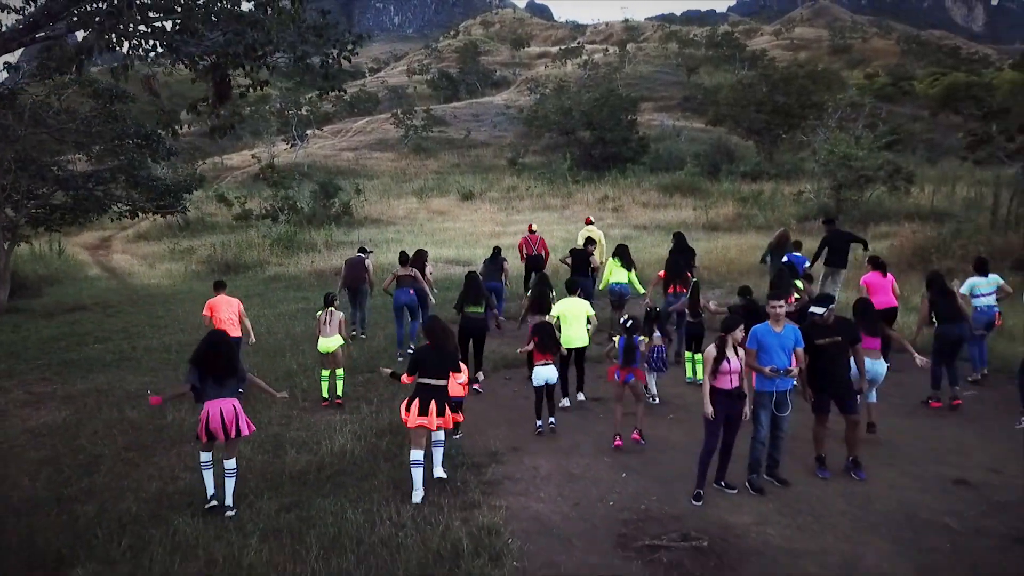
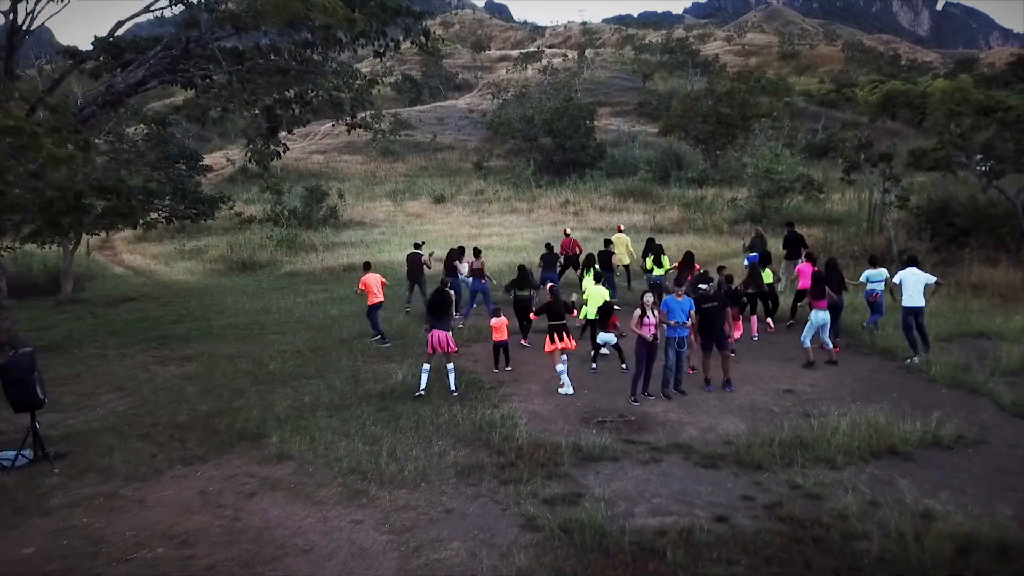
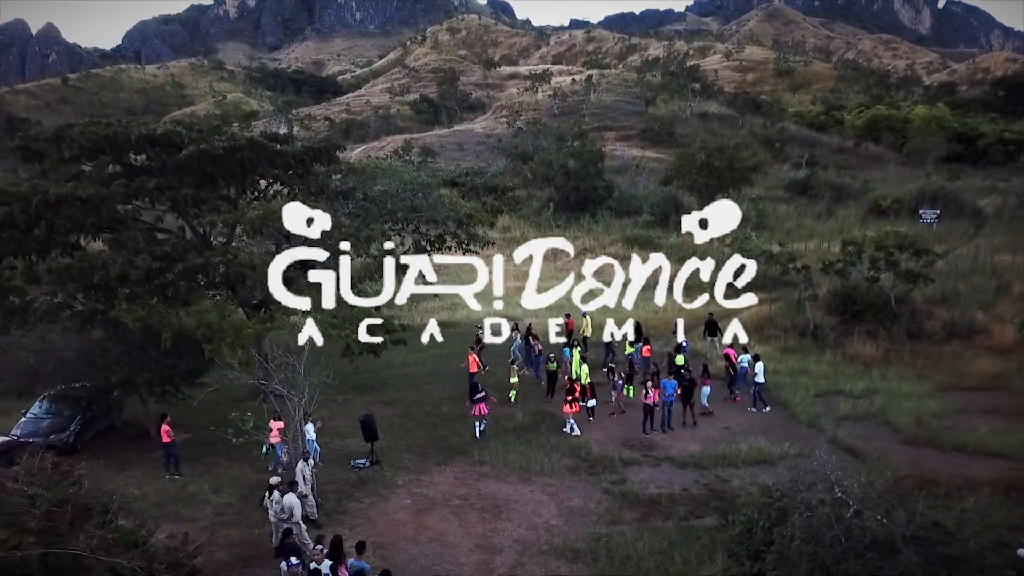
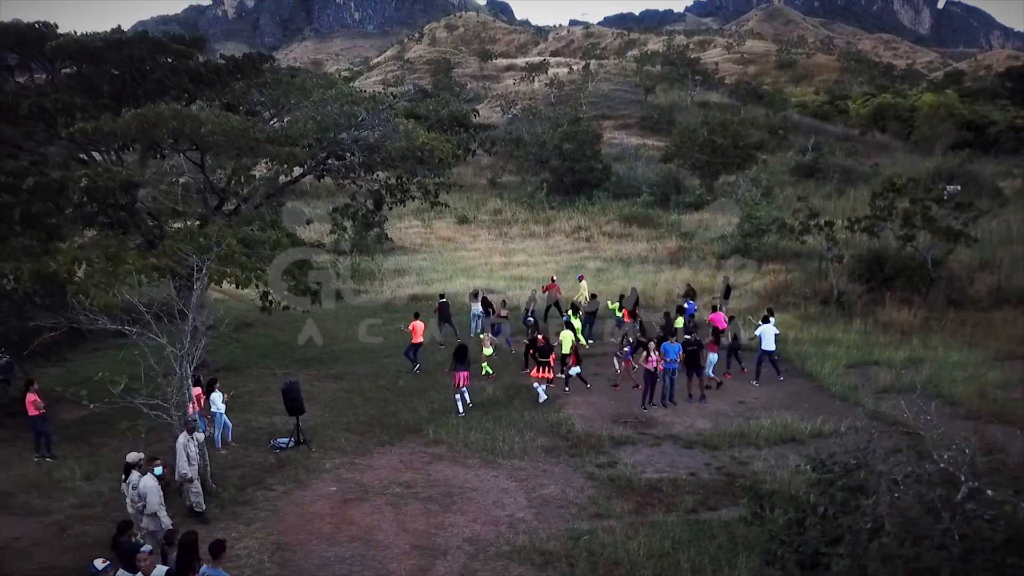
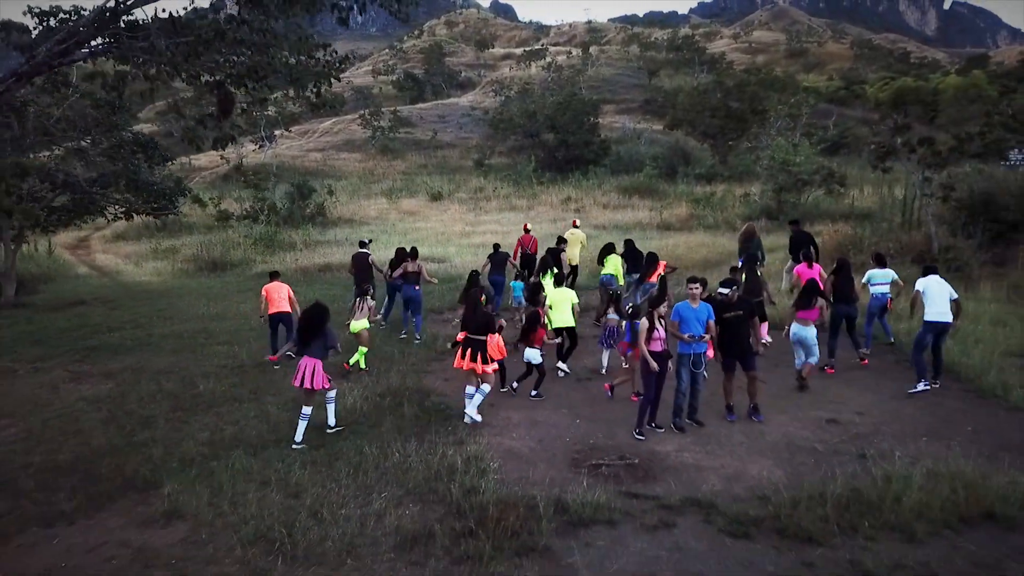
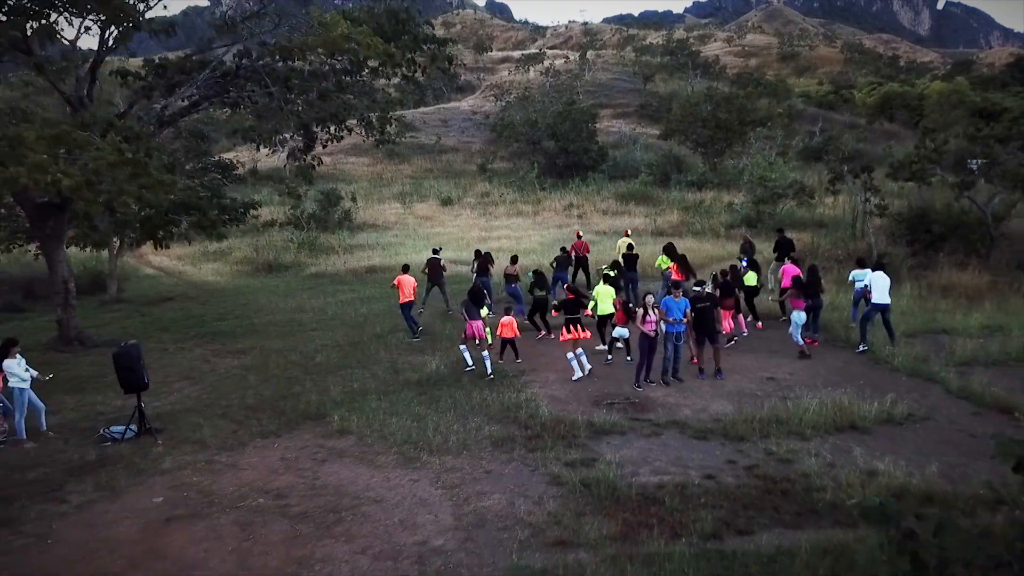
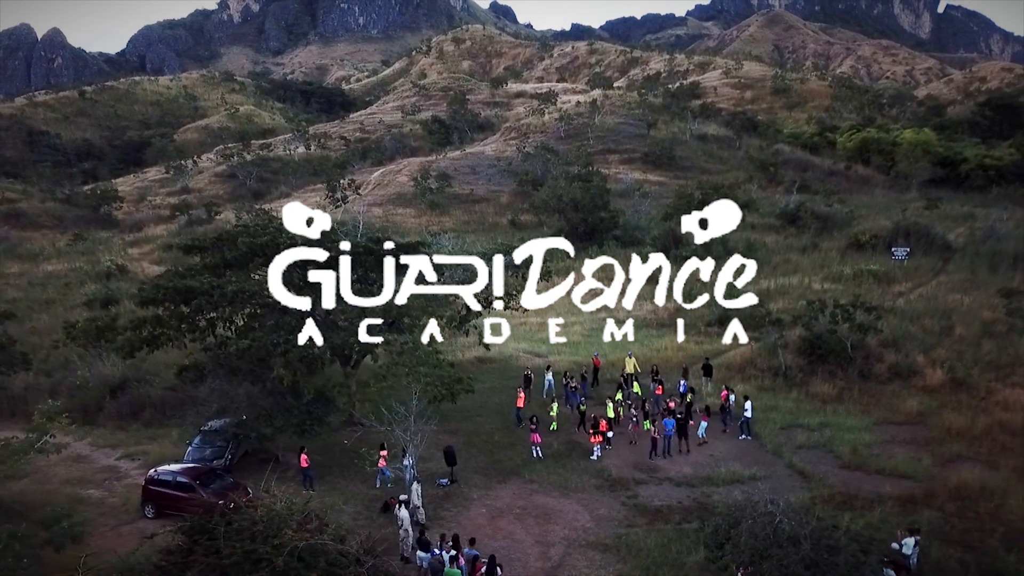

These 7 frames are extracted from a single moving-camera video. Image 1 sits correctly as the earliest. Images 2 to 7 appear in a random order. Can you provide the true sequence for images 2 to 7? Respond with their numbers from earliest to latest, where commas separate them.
5, 2, 6, 4, 3, 7
